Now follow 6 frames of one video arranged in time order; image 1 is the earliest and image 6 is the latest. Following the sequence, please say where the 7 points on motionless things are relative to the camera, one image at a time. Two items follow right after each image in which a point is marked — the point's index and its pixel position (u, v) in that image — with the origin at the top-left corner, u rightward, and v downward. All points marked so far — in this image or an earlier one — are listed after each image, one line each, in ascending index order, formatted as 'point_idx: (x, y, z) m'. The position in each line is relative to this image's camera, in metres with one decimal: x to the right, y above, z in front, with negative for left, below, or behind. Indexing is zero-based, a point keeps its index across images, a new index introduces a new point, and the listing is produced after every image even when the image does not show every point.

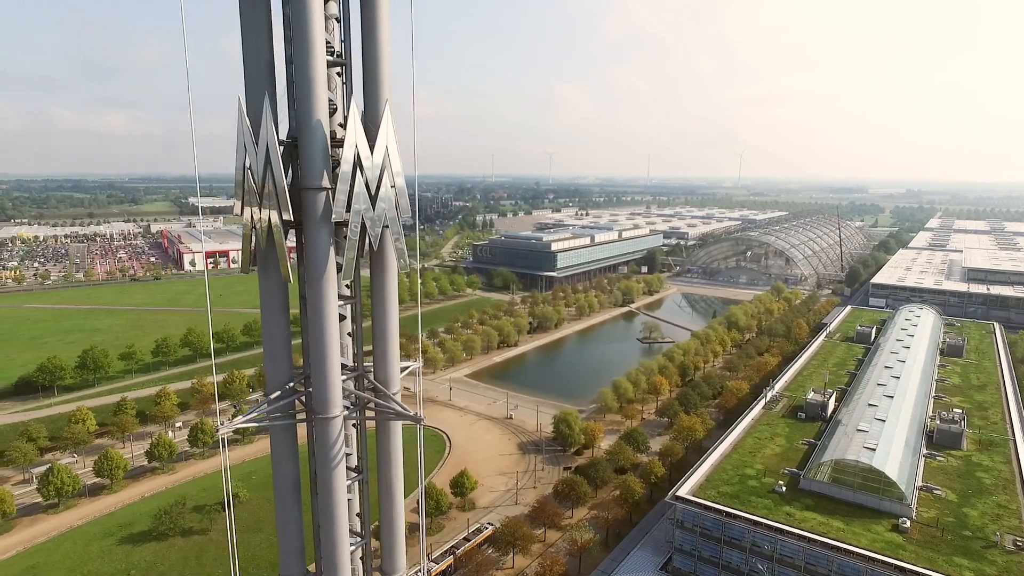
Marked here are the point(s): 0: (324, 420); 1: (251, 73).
0: (-1.2, -0.9, +4.1) m
1: (-1.7, +1.4, +4.0) m
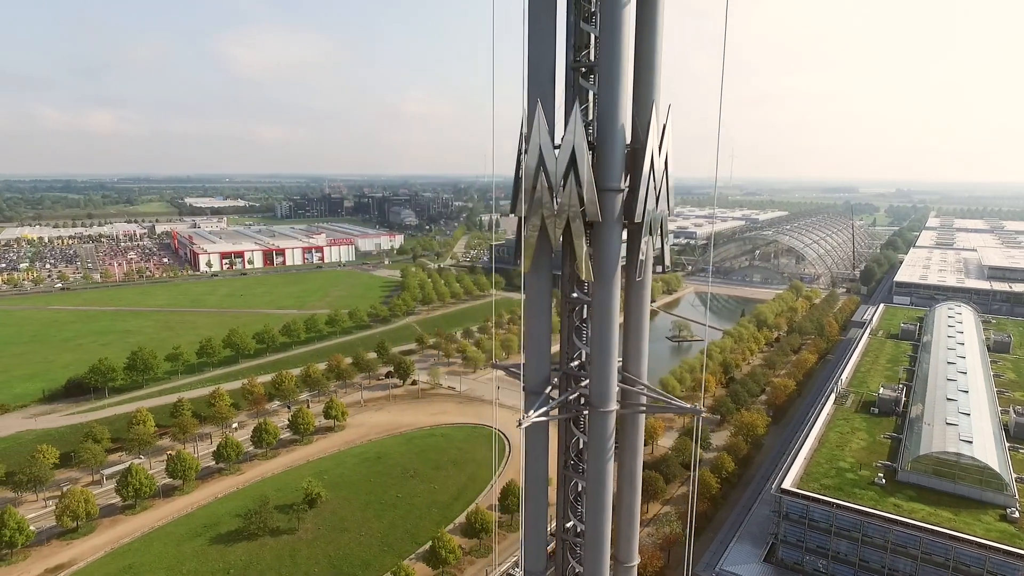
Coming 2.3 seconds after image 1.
0: (+0.6, -0.9, +4.3) m
1: (+0.2, +1.4, +4.1) m
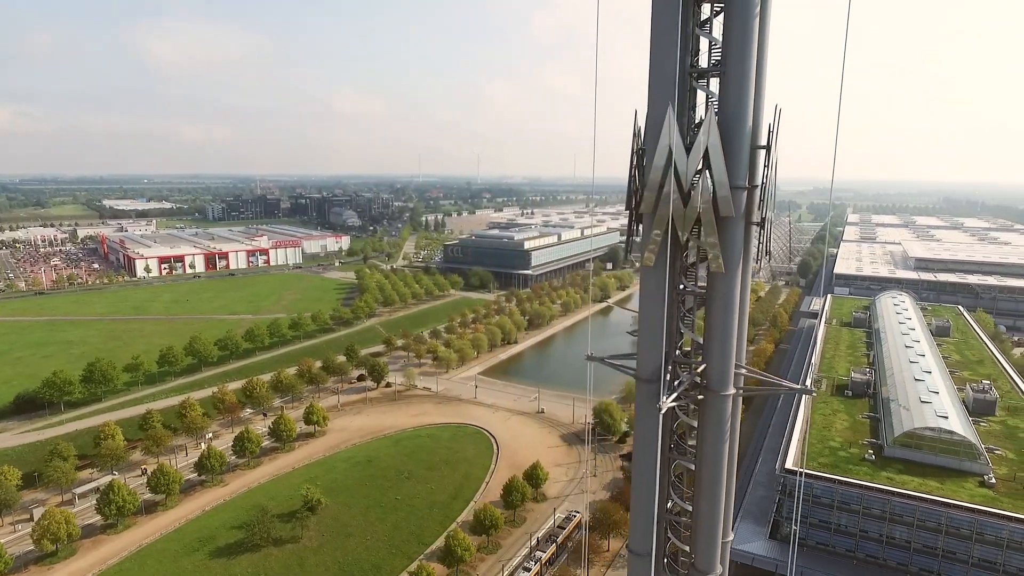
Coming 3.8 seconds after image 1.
0: (+1.5, -0.8, +4.5) m
1: (+1.1, +1.4, +4.4) m
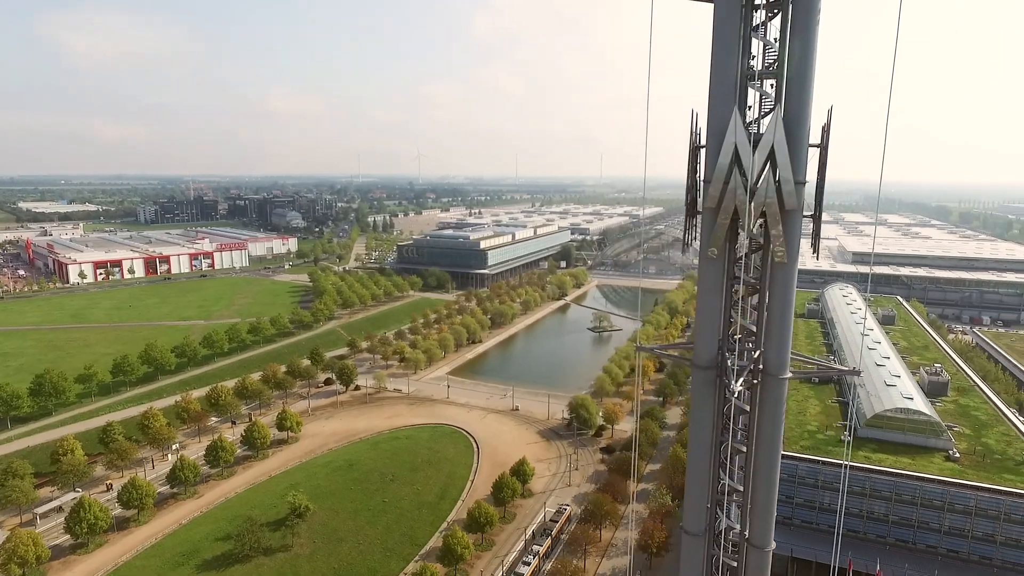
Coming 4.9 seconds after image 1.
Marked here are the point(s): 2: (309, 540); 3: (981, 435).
0: (+2.1, -0.7, +4.8) m
1: (+1.6, +1.5, +4.6) m
2: (-4.0, -4.9, +12.1) m
3: (+9.2, -2.9, +12.0) m
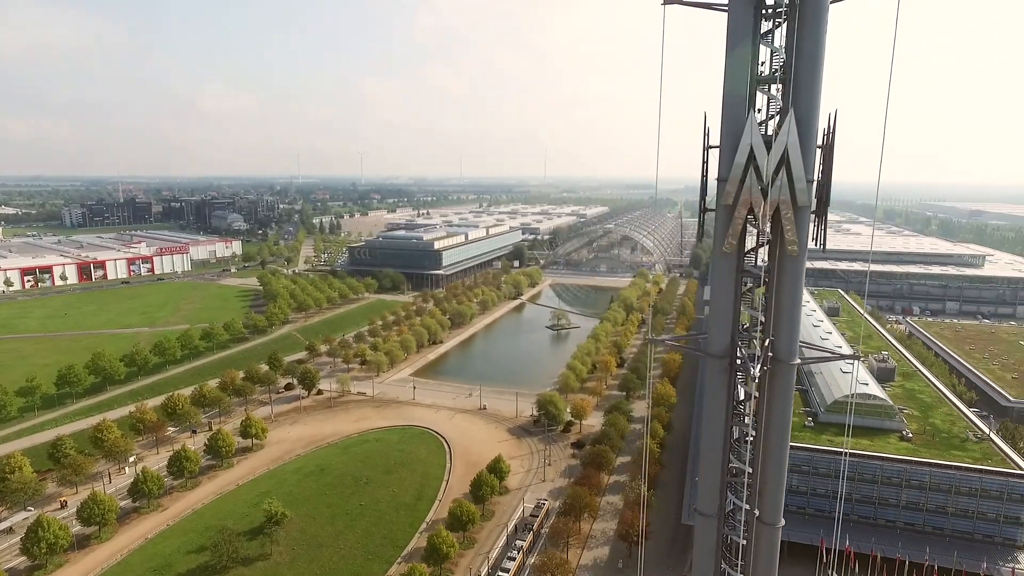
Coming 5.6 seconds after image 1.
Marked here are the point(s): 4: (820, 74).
0: (+2.3, -0.6, +5.1) m
1: (+1.8, +1.6, +4.9) m
2: (-4.3, -5.0, +11.9) m
3: (+8.8, -2.7, +13.0) m
4: (+2.3, +1.6, +4.7) m
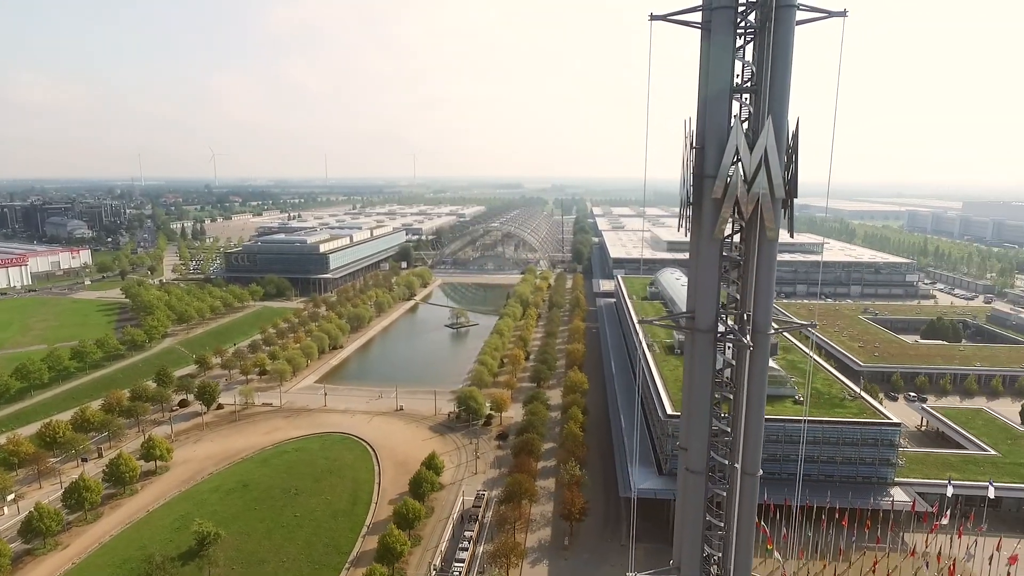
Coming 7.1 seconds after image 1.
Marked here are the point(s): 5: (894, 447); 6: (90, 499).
0: (+2.4, -0.5, +6.0) m
1: (+1.9, +1.8, +5.6) m
2: (-5.2, -5.1, +11.3) m
3: (+7.2, -2.3, +15.0) m
4: (+2.5, +1.8, +5.6) m
5: (+7.7, -3.2, +12.5) m
6: (-8.8, -4.4, +13.0) m
